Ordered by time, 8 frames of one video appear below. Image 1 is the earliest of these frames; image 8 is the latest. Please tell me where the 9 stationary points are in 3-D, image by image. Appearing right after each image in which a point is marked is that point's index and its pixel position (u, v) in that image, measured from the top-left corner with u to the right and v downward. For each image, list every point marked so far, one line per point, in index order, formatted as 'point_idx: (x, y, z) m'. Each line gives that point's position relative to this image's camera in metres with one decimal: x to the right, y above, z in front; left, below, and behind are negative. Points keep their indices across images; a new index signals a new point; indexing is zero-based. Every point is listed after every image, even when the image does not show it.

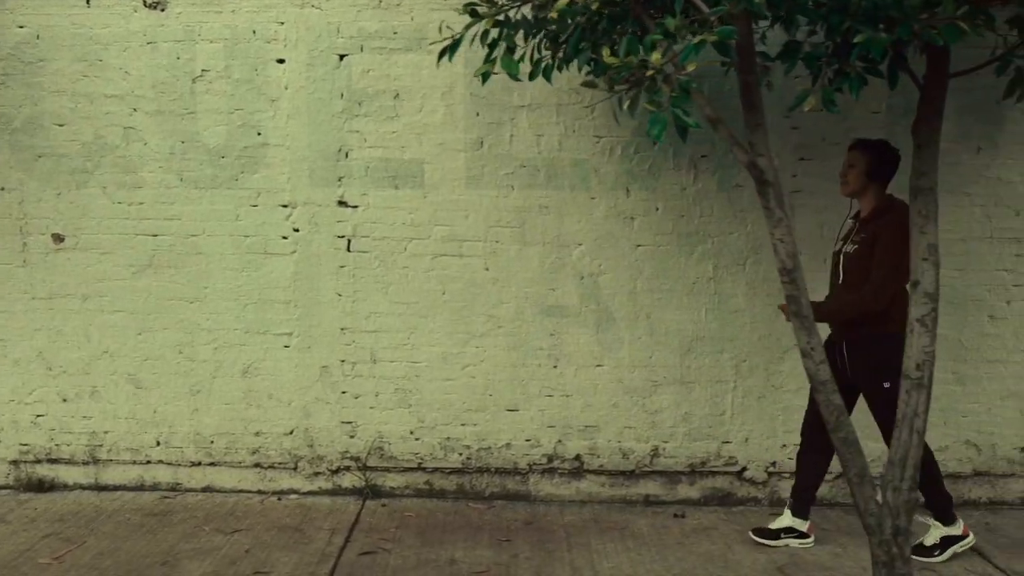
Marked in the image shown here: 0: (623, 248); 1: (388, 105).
0: (+0.5, +0.2, +4.3) m
1: (-0.6, +0.8, +4.3) m
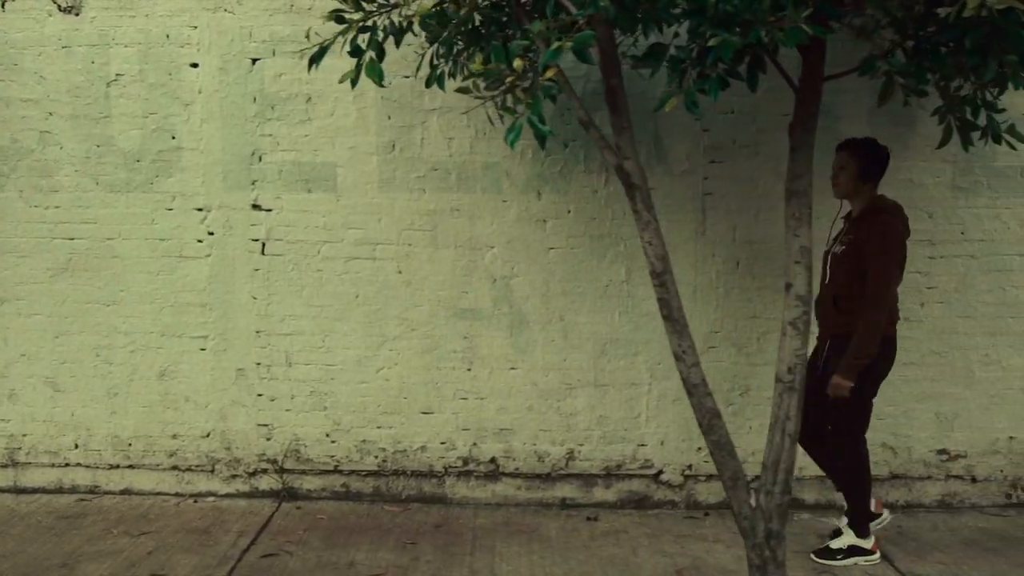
0: (+0.1, +0.2, +4.3) m
1: (-1.0, +0.8, +4.3) m
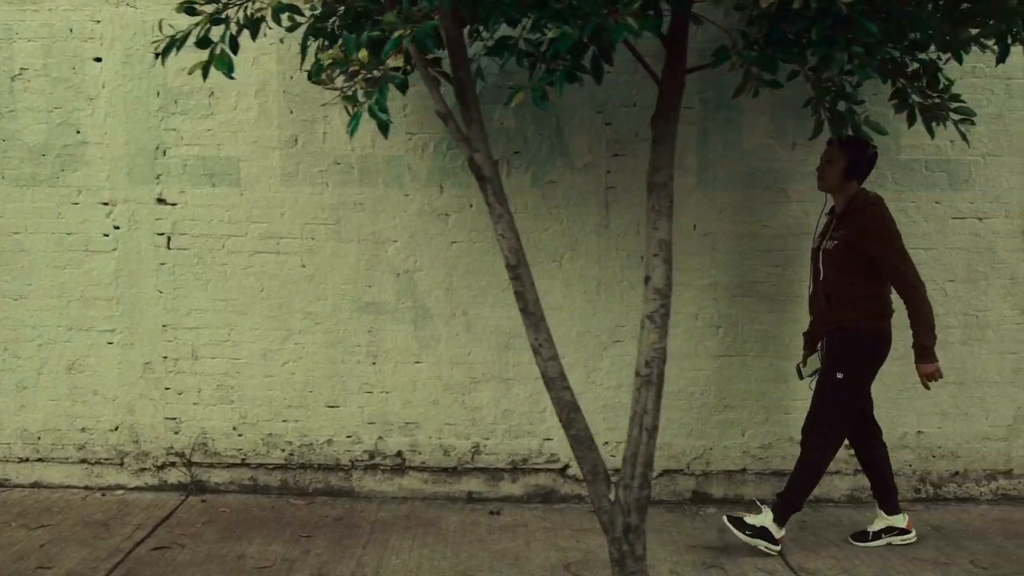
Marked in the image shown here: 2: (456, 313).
0: (-0.3, +0.2, +4.3) m
1: (-1.4, +0.9, +4.3) m
2: (-0.3, -0.1, +4.4) m
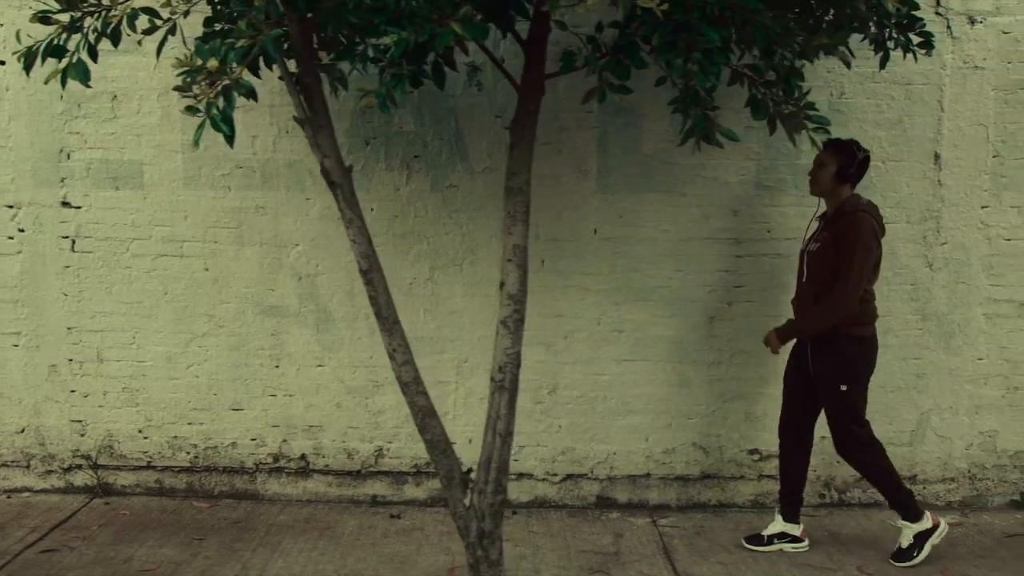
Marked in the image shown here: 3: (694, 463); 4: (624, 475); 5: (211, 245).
0: (-0.8, +0.2, +4.3) m
1: (-1.9, +0.8, +4.3) m
2: (-0.7, -0.1, +4.4) m
3: (+0.9, -0.8, +4.5) m
4: (+0.5, -0.9, +4.5) m
5: (-1.4, +0.2, +4.4) m
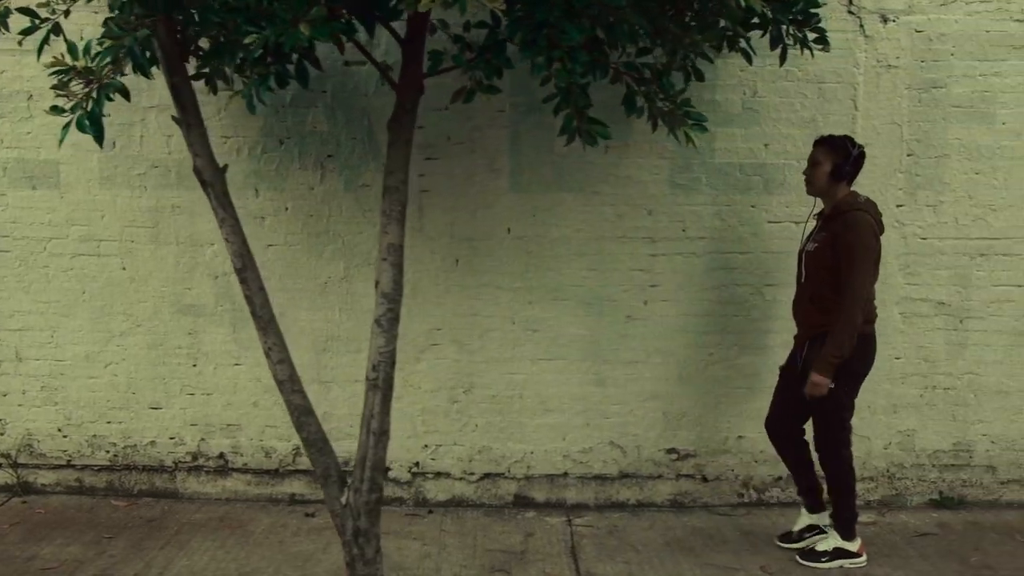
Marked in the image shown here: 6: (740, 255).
0: (-1.2, +0.2, +4.3) m
1: (-2.3, +0.8, +4.3) m
2: (-1.1, -0.1, +4.4) m
3: (+0.5, -0.8, +4.5) m
4: (+0.1, -0.9, +4.5) m
5: (-1.8, +0.2, +4.4) m
6: (+1.1, +0.2, +4.3) m
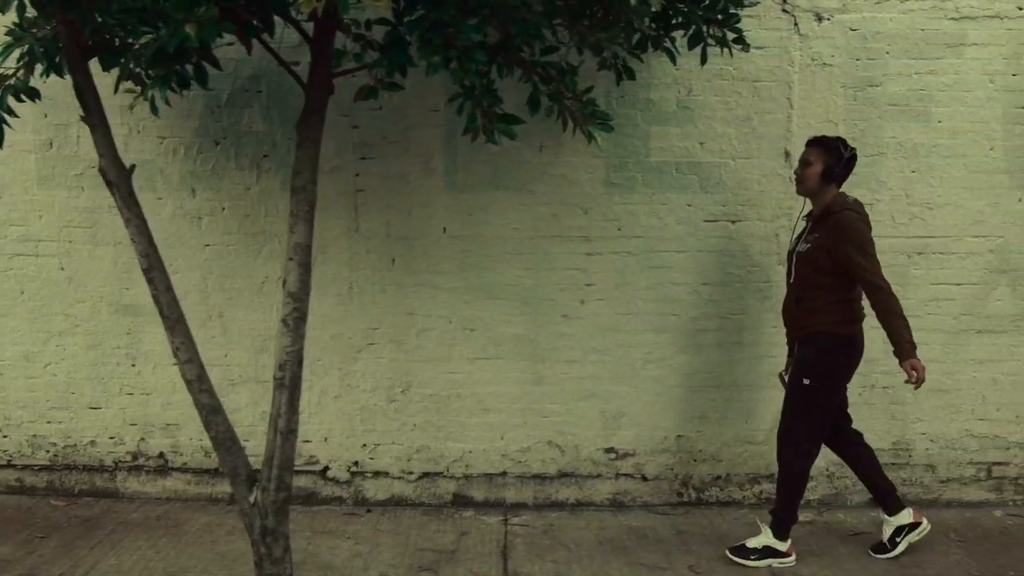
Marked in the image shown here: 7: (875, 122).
0: (-1.5, +0.2, +4.4) m
1: (-2.6, +0.8, +4.4) m
2: (-1.4, -0.1, +4.4) m
3: (+0.2, -0.8, +4.5) m
4: (-0.2, -0.9, +4.5) m
5: (-2.1, +0.2, +4.4) m
6: (+0.8, +0.2, +4.3) m
7: (+1.7, +0.8, +4.3) m
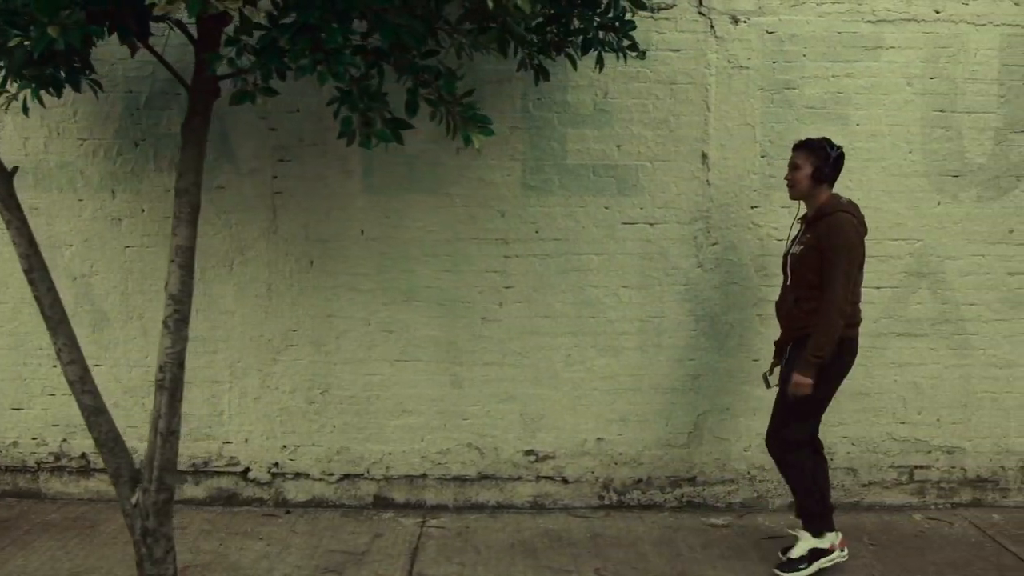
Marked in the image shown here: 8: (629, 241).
0: (-1.9, +0.2, +4.4) m
1: (-3.0, +0.8, +4.4) m
2: (-1.8, -0.1, +4.4) m
3: (-0.2, -0.8, +4.5) m
4: (-0.5, -0.9, +4.5) m
5: (-2.5, +0.2, +4.4) m
6: (+0.4, +0.1, +4.3) m
7: (+1.3, +0.8, +4.3) m
8: (+0.5, +0.2, +4.3) m
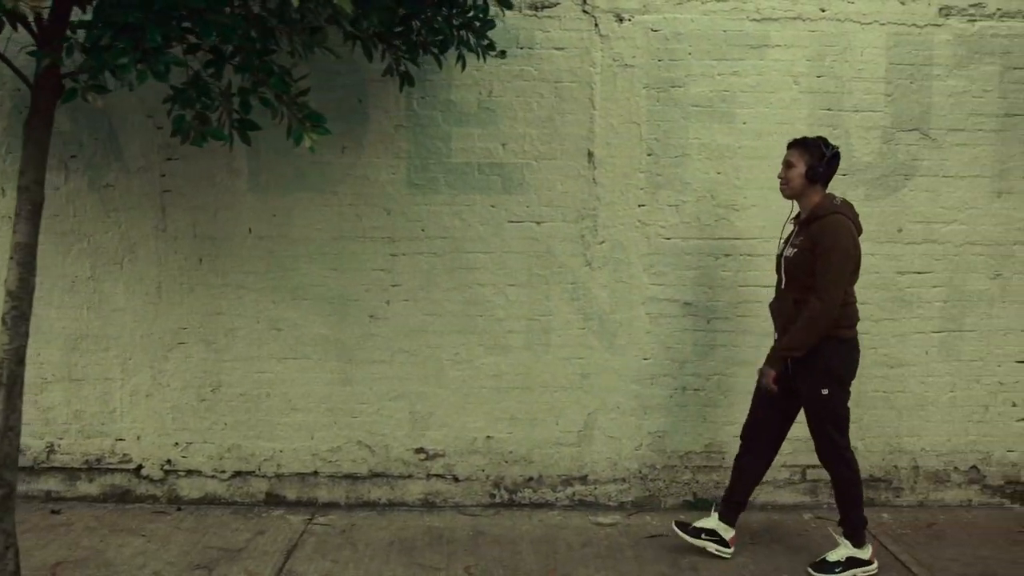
0: (-2.4, +0.2, +4.4) m
1: (-3.5, +0.9, +4.4) m
2: (-2.3, -0.1, +4.4) m
3: (-0.7, -0.8, +4.5) m
4: (-1.1, -0.9, +4.5) m
5: (-3.0, +0.2, +4.4) m
6: (-0.1, +0.2, +4.3) m
7: (+0.8, +0.8, +4.3) m
8: (0.0, +0.2, +4.3) m
